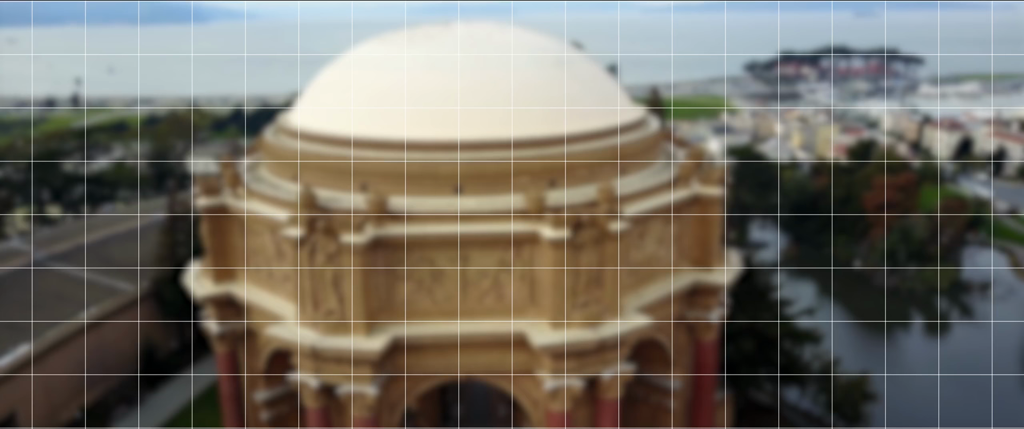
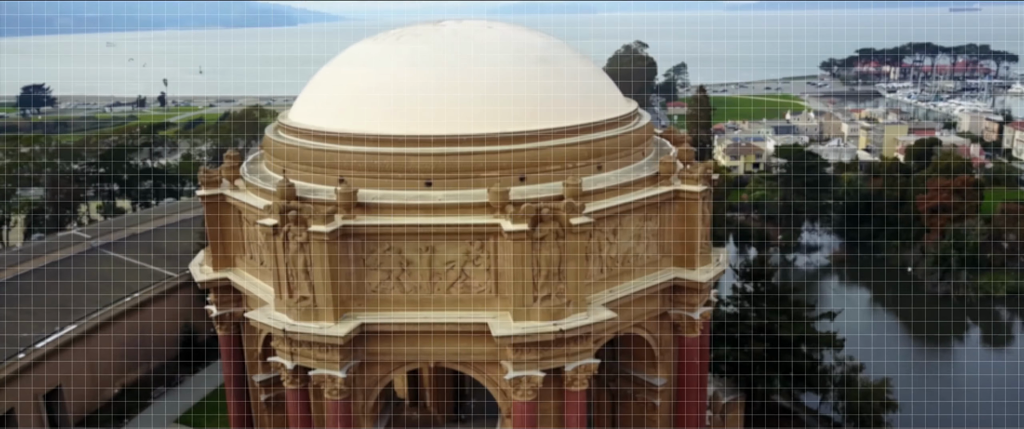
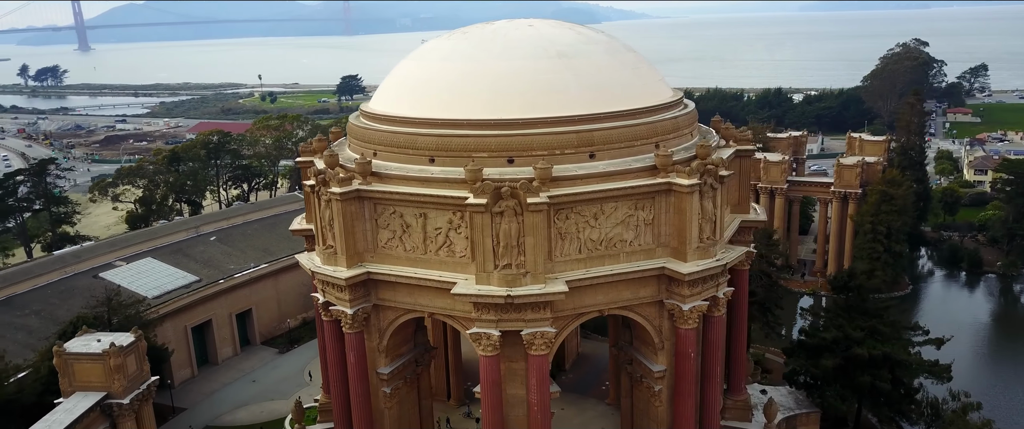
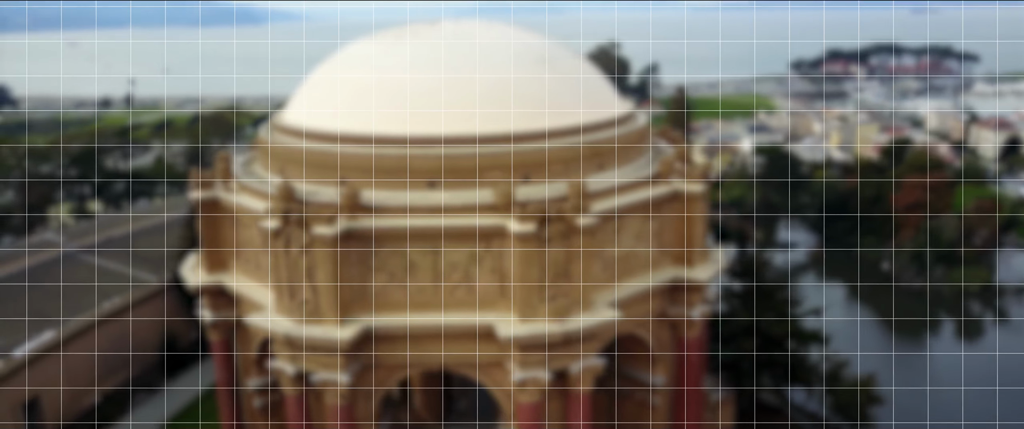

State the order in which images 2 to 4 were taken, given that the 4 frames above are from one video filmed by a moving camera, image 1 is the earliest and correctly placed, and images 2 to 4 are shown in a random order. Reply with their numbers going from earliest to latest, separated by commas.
4, 2, 3
